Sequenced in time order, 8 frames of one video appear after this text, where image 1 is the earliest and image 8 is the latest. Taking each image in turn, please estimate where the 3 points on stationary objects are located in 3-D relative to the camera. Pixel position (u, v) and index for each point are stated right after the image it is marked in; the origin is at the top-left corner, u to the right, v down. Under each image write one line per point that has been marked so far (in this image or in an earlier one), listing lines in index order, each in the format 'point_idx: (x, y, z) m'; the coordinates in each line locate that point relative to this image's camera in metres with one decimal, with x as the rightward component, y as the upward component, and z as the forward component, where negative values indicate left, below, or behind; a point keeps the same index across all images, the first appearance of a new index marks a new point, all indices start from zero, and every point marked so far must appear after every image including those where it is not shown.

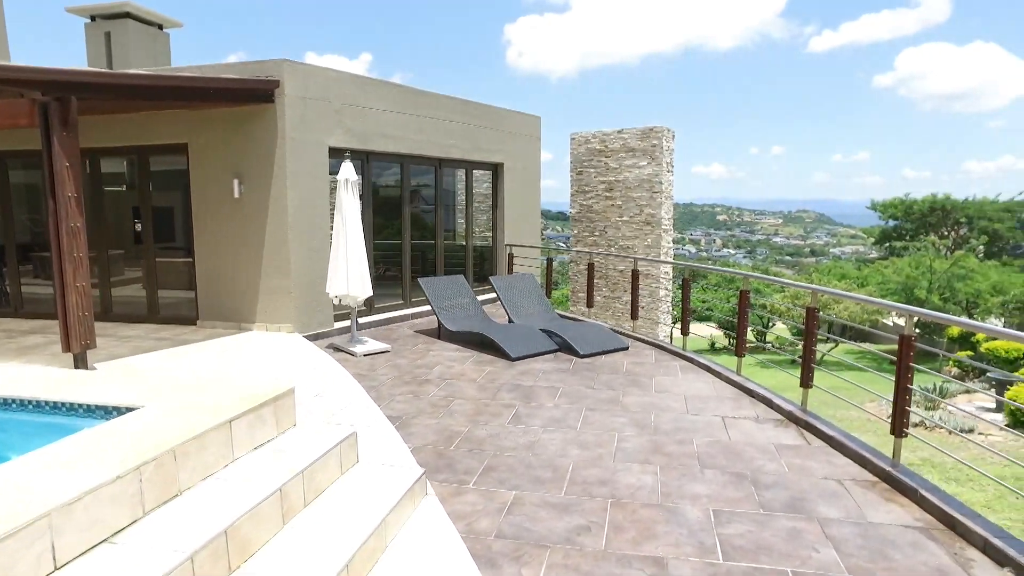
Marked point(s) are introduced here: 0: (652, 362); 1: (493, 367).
0: (+1.2, -0.7, +6.1) m
1: (-0.2, -0.7, +6.0) m
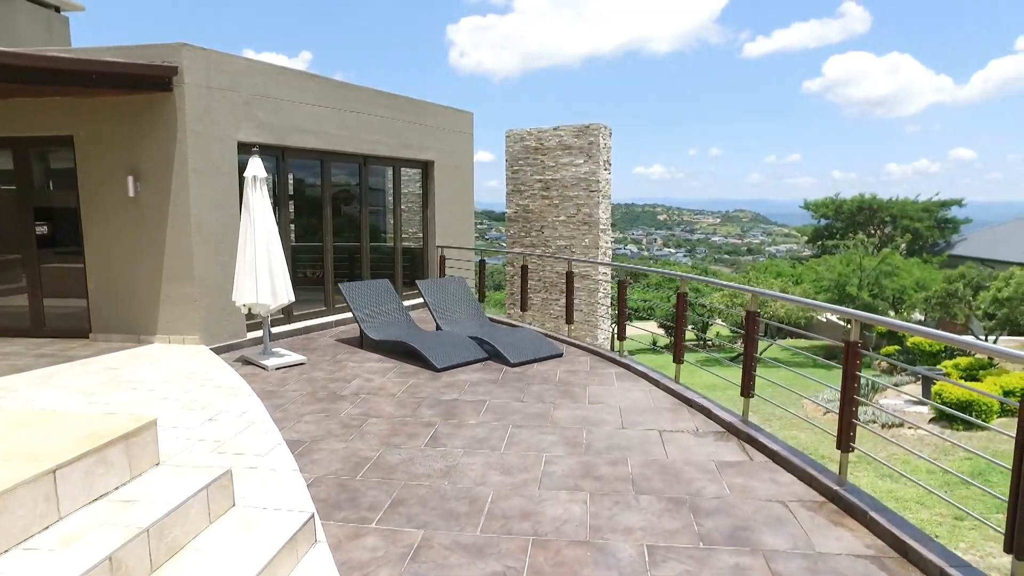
0: (+0.6, -0.7, +5.8) m
1: (-0.8, -0.7, +5.5) m
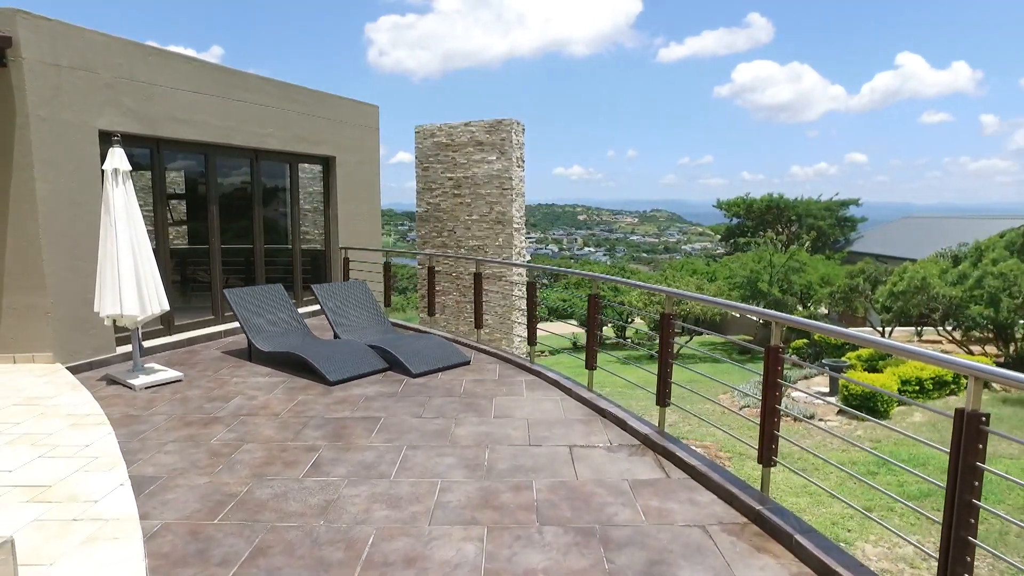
0: (-0.1, -0.7, +5.3) m
1: (-1.5, -0.8, +4.9) m
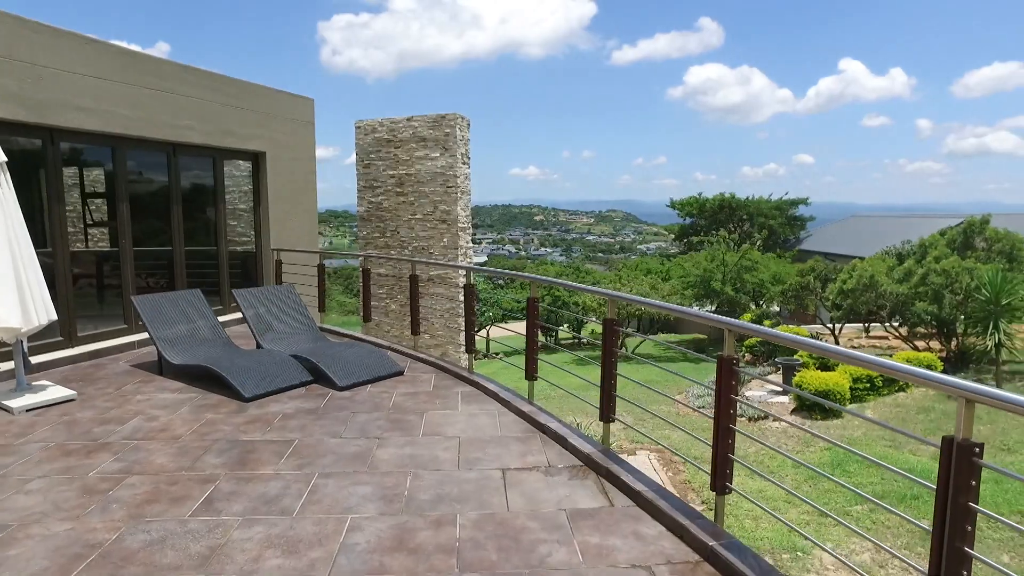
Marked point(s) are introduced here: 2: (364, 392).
0: (-0.6, -0.7, +4.9) m
1: (-1.9, -0.8, +4.4) m
2: (-1.0, -0.7, +4.9) m
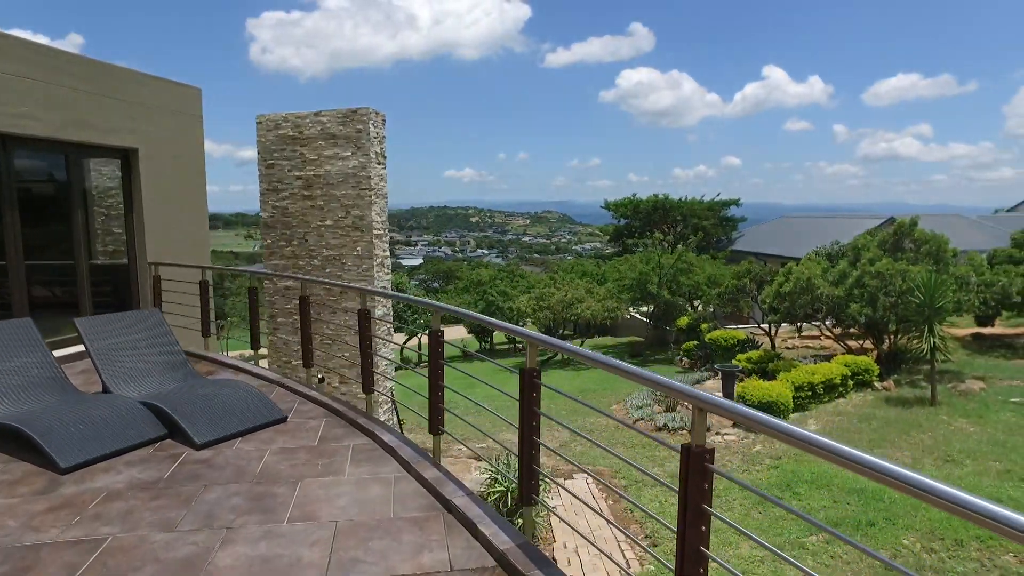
0: (-1.1, -0.9, +3.9) m
1: (-2.4, -1.0, +3.3) m
2: (-1.6, -0.9, +3.9) m
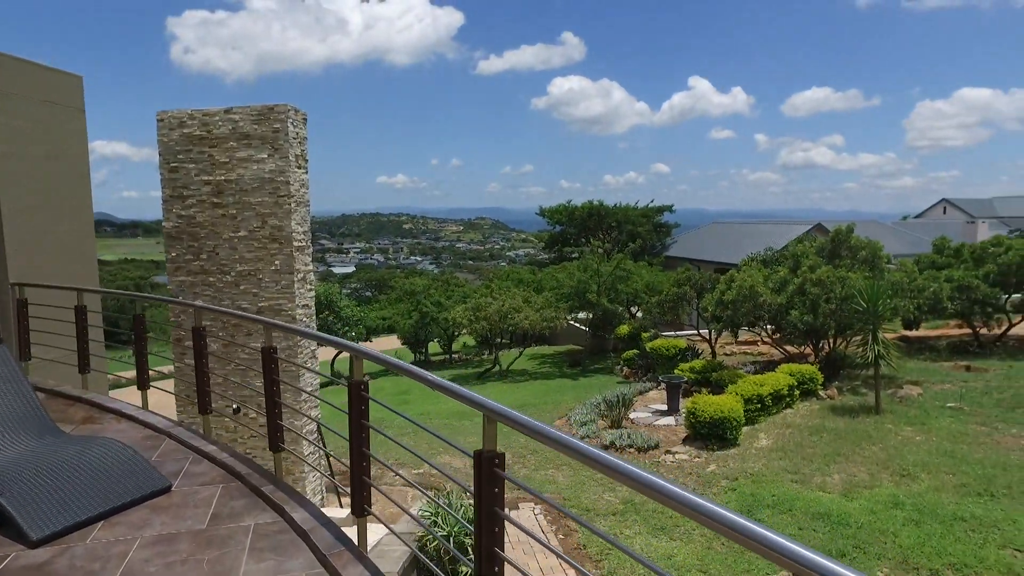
0: (-1.4, -1.1, +3.0) m
1: (-2.6, -1.2, +2.3) m
2: (-1.8, -1.1, +2.9) m
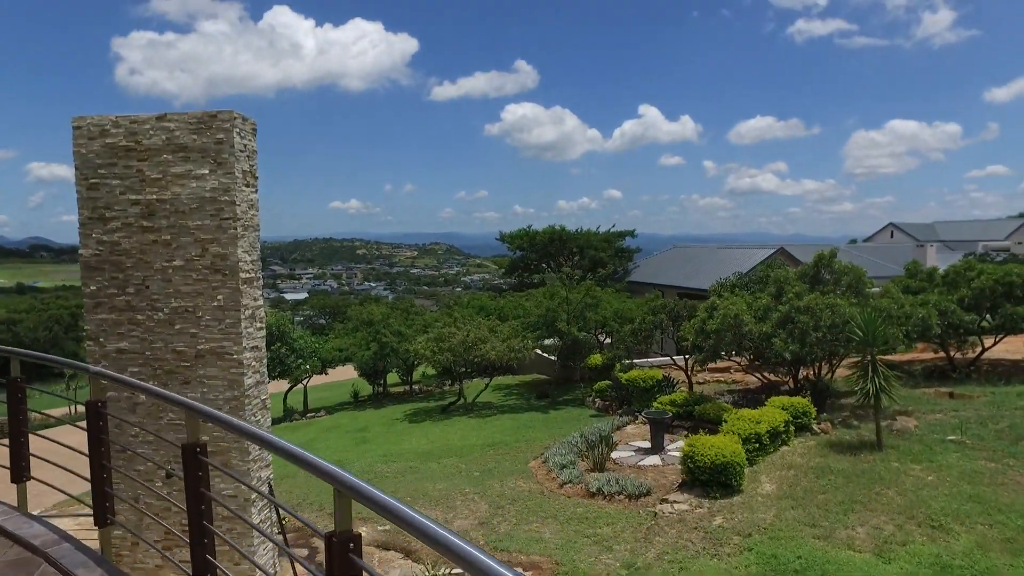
0: (-1.1, -1.3, +1.7) m
1: (-2.3, -1.3, +0.9) m
2: (-1.6, -1.3, +1.6) m
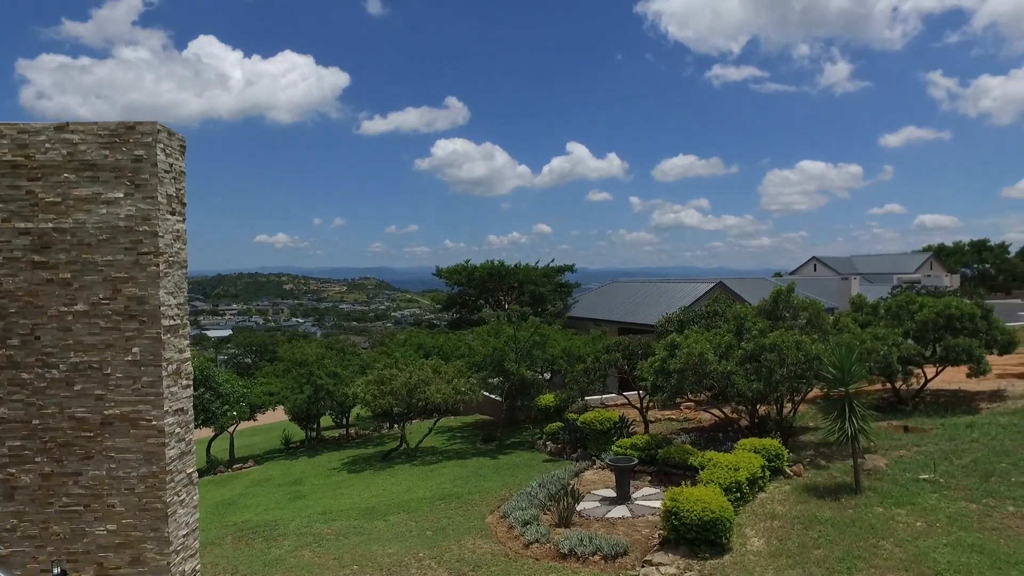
0: (-0.7, -1.4, +0.6) m
1: (-1.8, -1.4, -0.4) m
2: (-1.2, -1.4, +0.4) m
